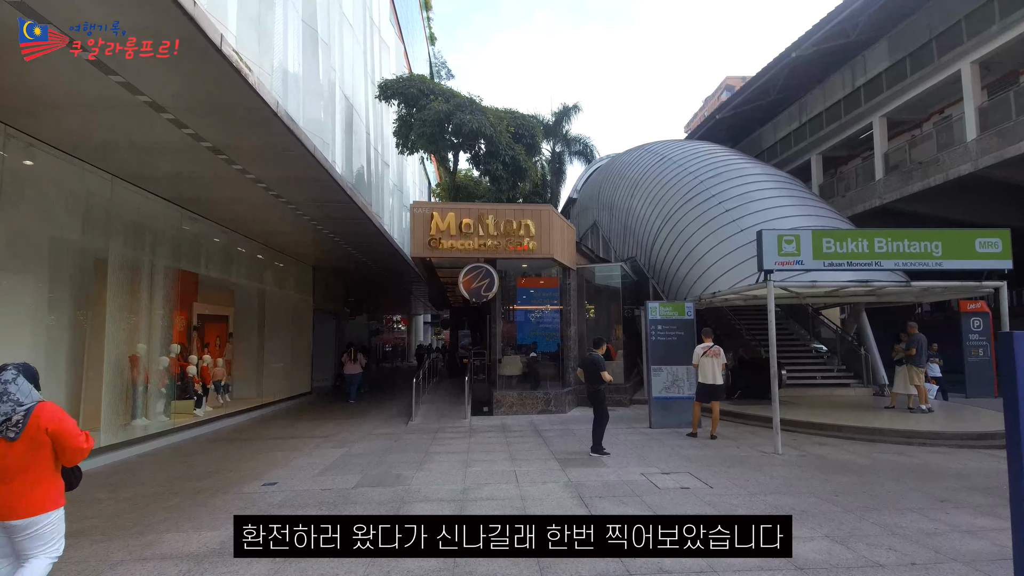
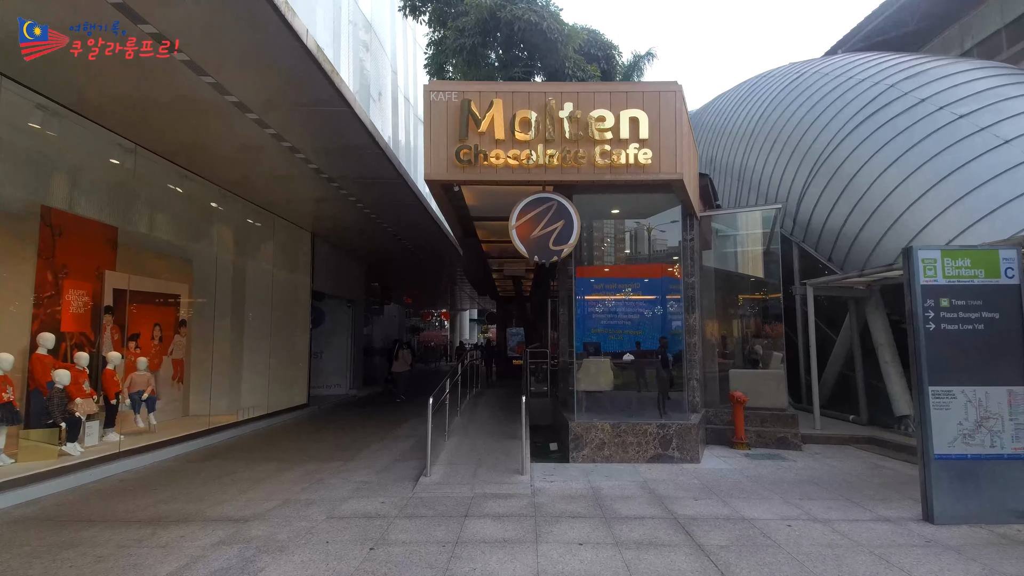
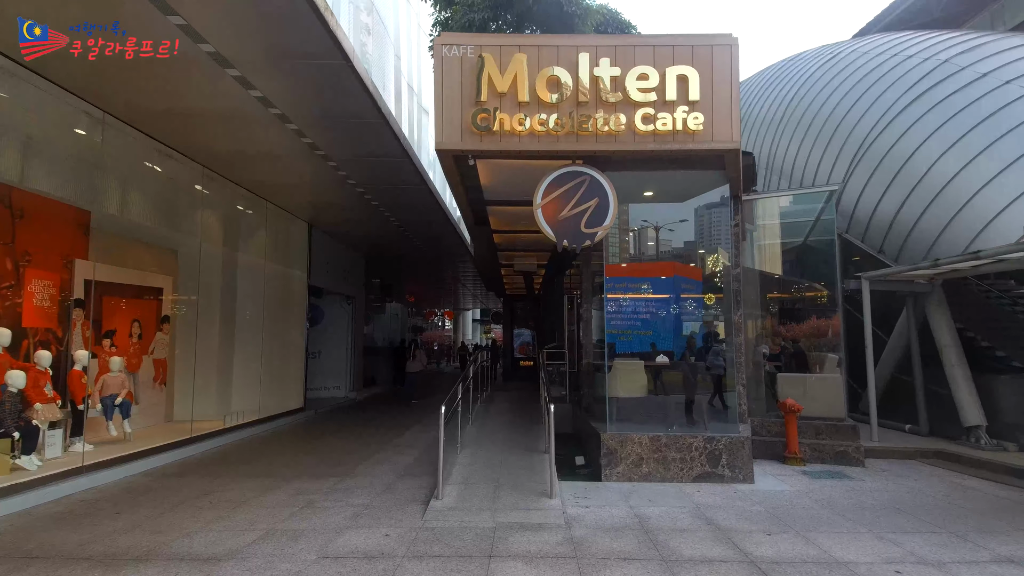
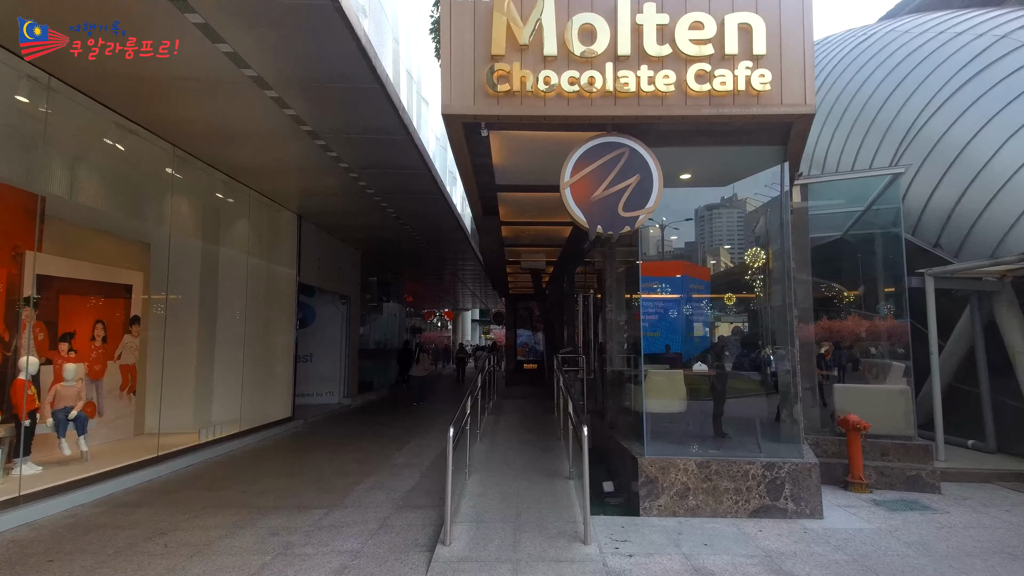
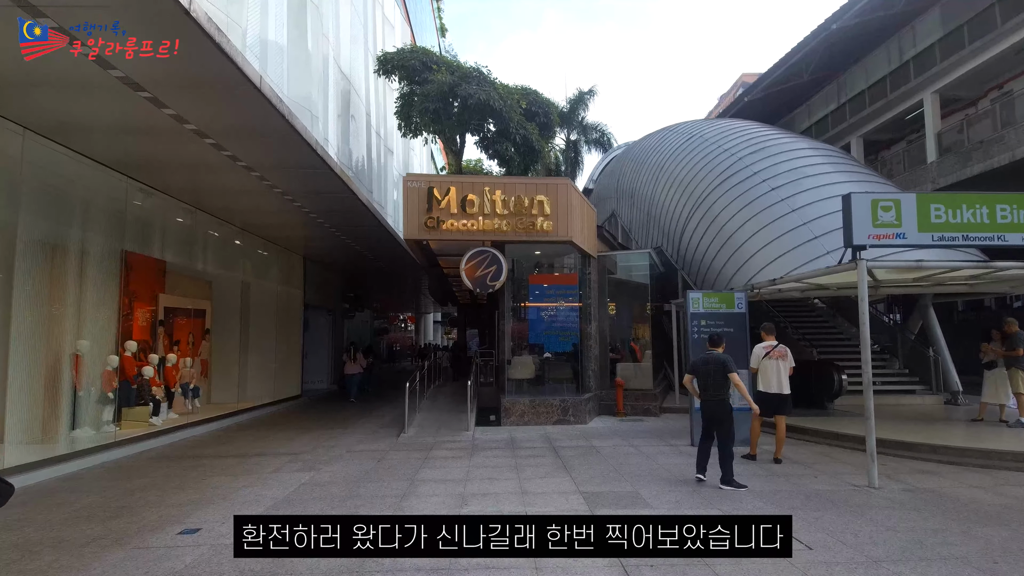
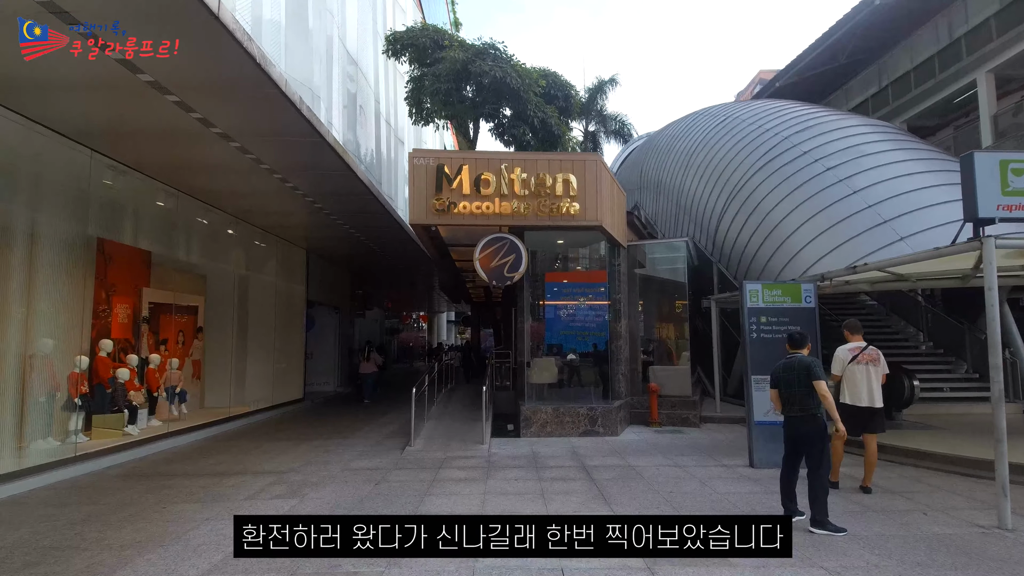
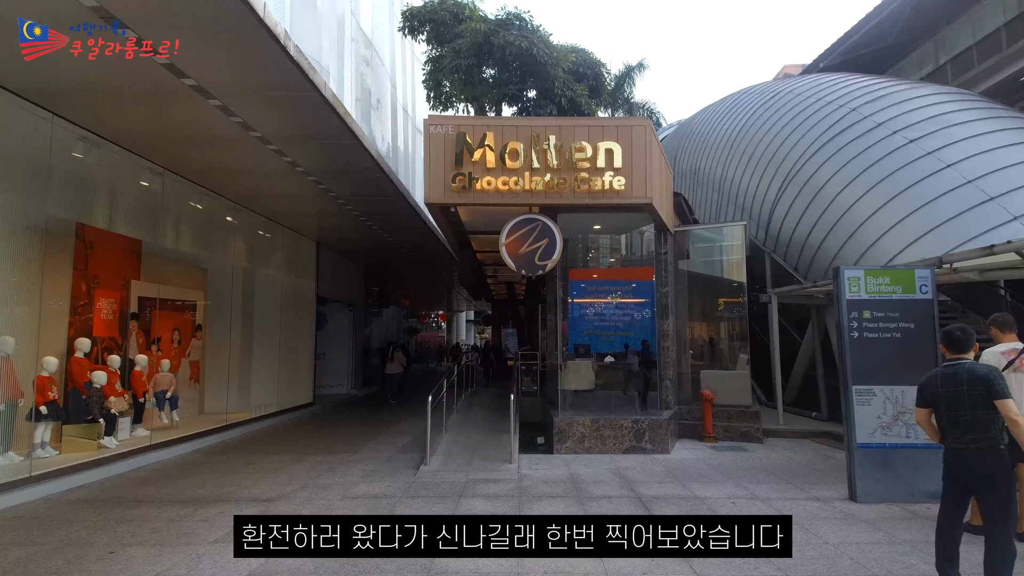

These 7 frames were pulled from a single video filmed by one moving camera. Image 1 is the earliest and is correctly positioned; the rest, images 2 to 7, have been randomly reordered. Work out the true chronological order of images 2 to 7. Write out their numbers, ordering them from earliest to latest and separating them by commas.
5, 6, 7, 2, 3, 4
